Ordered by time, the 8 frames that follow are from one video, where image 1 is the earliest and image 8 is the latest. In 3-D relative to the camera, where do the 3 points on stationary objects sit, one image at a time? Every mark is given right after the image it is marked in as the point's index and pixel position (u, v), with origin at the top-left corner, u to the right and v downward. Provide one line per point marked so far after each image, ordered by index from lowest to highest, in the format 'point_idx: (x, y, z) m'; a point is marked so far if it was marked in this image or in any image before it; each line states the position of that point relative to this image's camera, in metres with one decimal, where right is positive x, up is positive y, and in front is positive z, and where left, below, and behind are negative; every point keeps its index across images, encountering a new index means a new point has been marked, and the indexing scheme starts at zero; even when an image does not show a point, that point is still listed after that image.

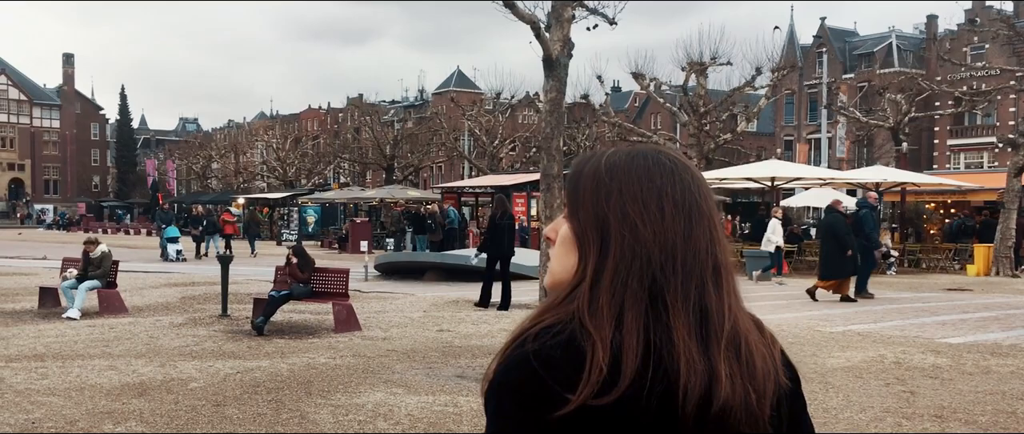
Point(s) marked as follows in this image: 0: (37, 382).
0: (-4.0, -1.4, +7.0) m
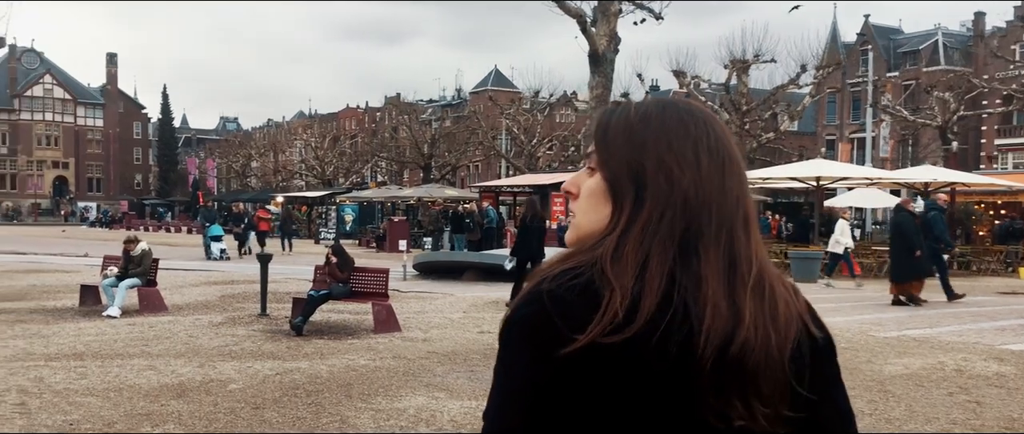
0: (-3.6, -1.4, +6.9) m
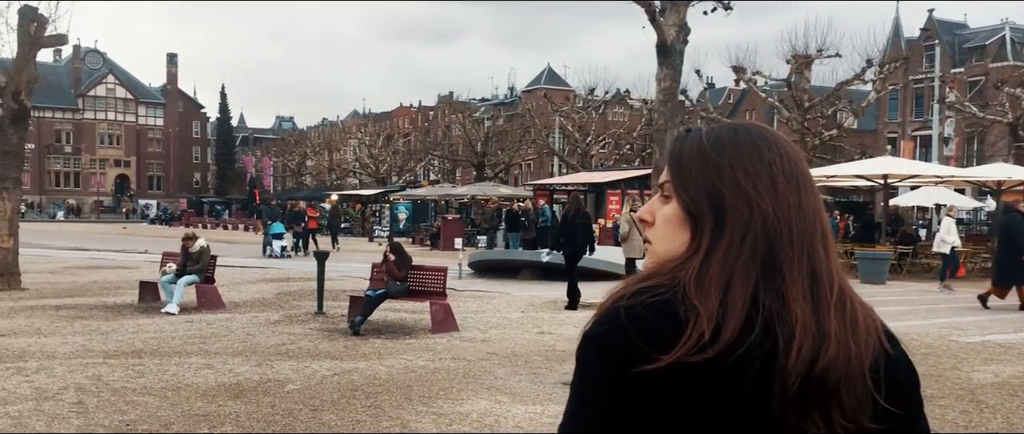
0: (-3.1, -1.3, +6.8) m
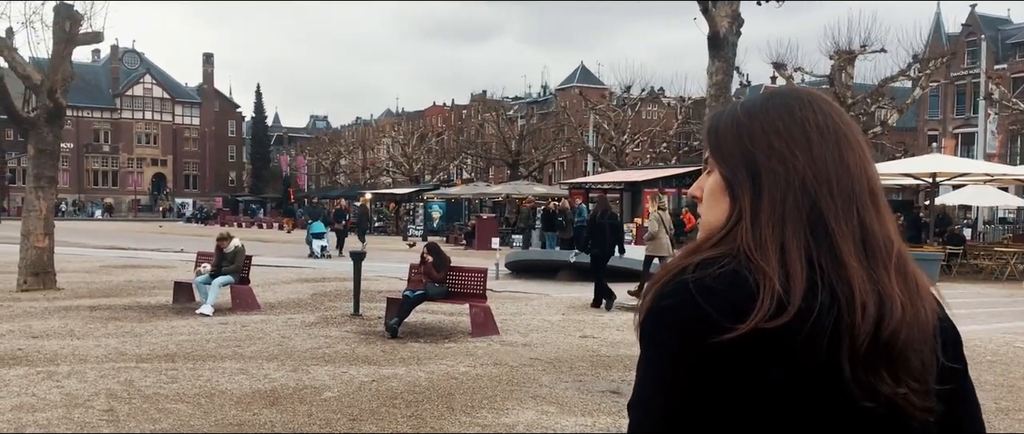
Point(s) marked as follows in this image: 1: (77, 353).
0: (-2.7, -1.3, +6.6) m
1: (-4.0, -1.2, +7.7) m
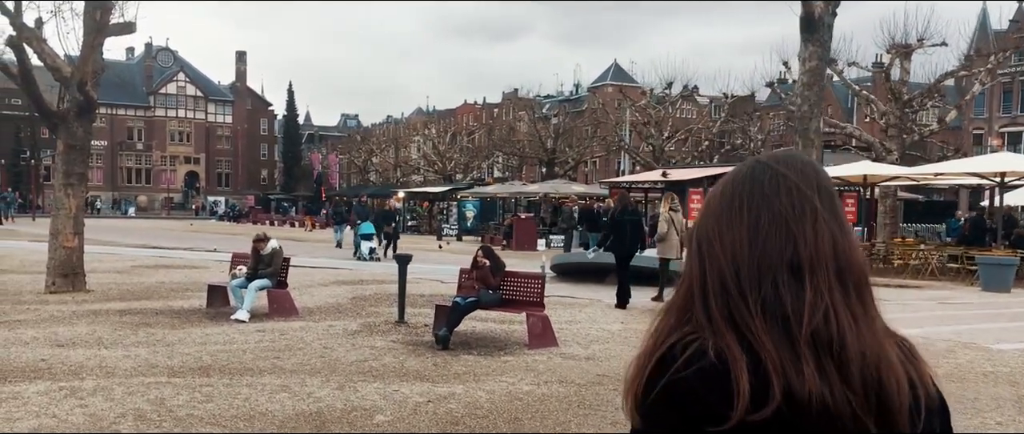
0: (-2.2, -1.3, +5.9) m
1: (-3.4, -1.2, +7.0) m
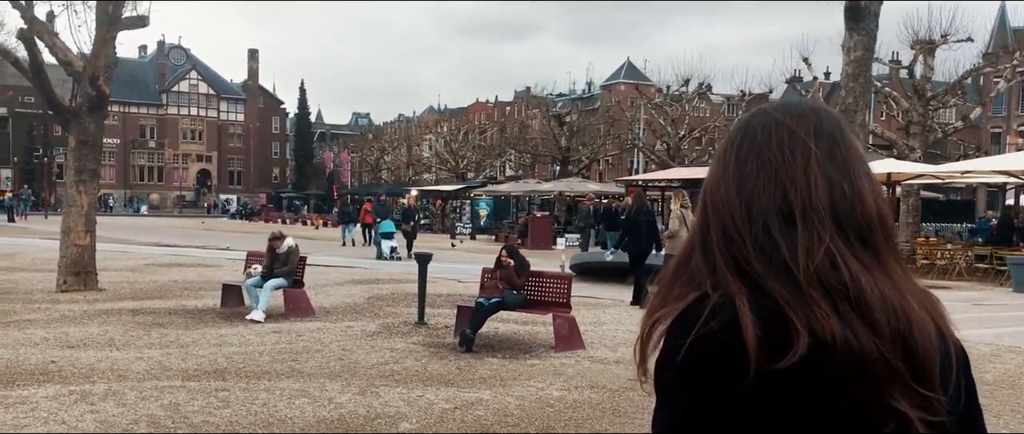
0: (-2.0, -1.3, +5.6) m
1: (-3.2, -1.2, +6.8) m
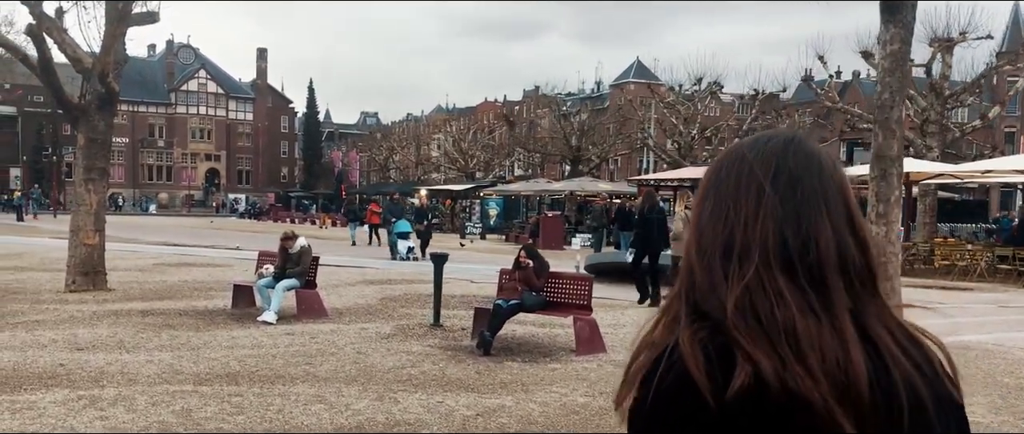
0: (-1.8, -1.3, +5.4) m
1: (-3.0, -1.2, +6.6) m
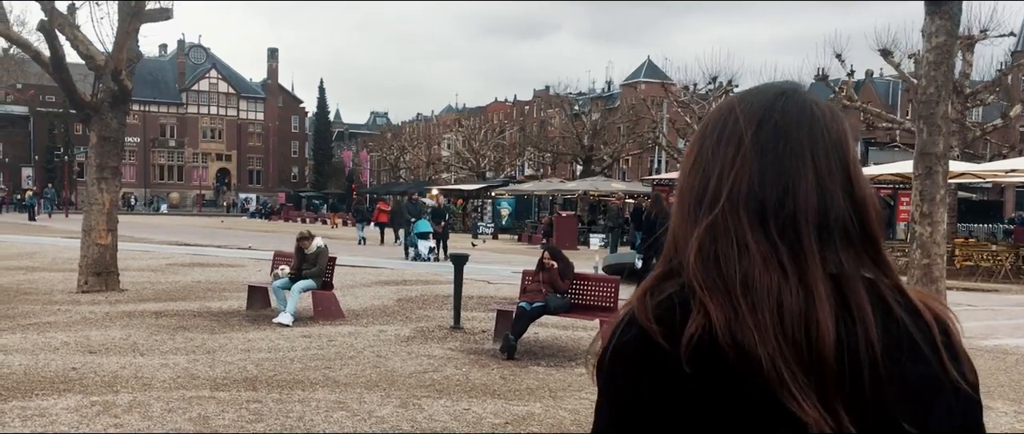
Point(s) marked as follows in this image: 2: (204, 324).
0: (-1.6, -1.3, +5.2) m
1: (-2.8, -1.2, +6.3) m
2: (-3.2, -1.1, +8.8) m
